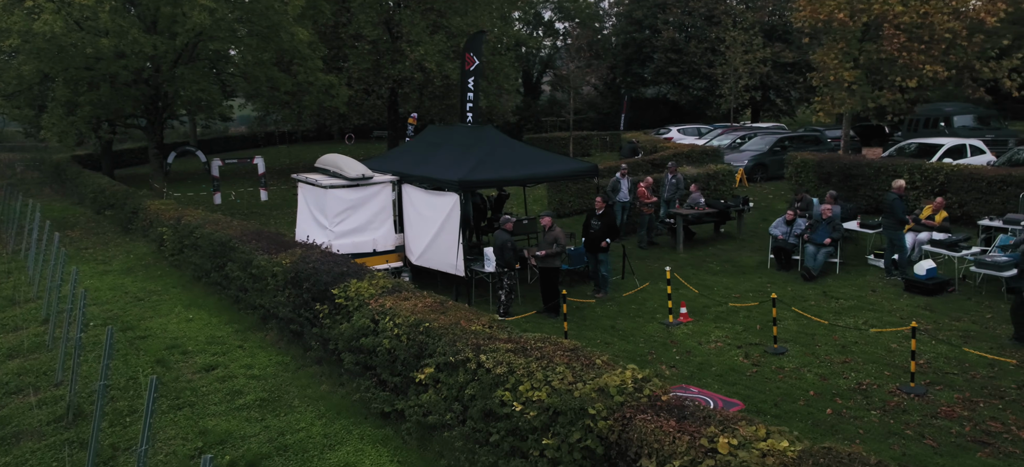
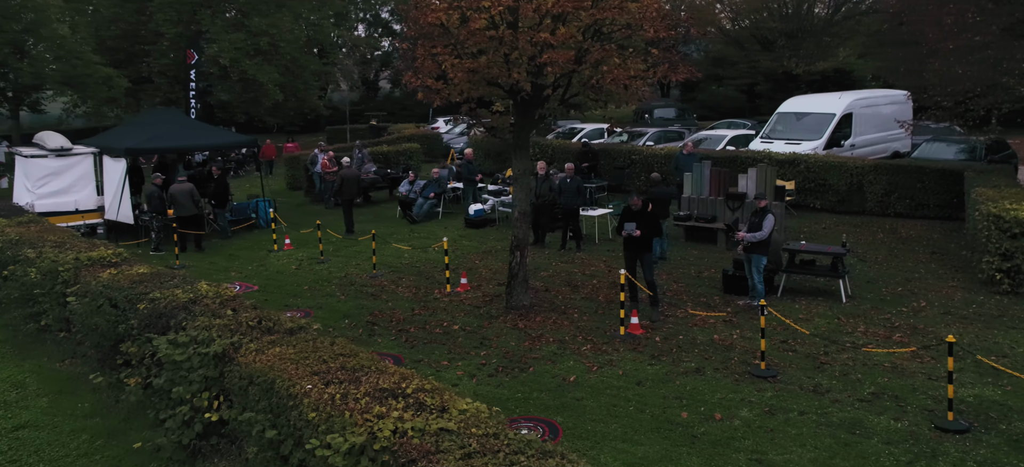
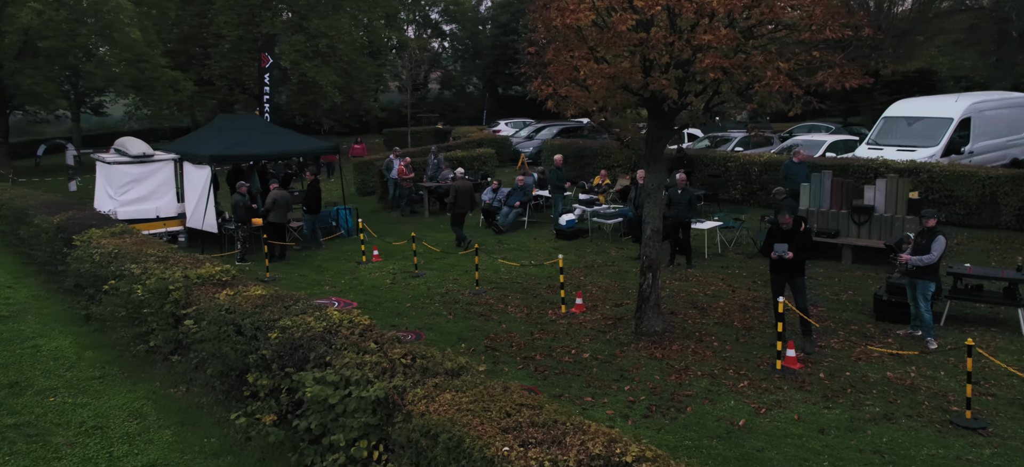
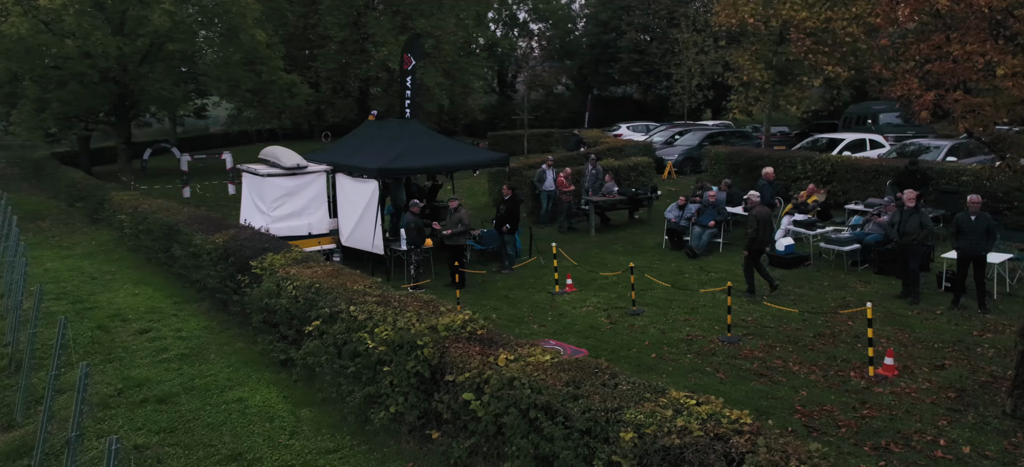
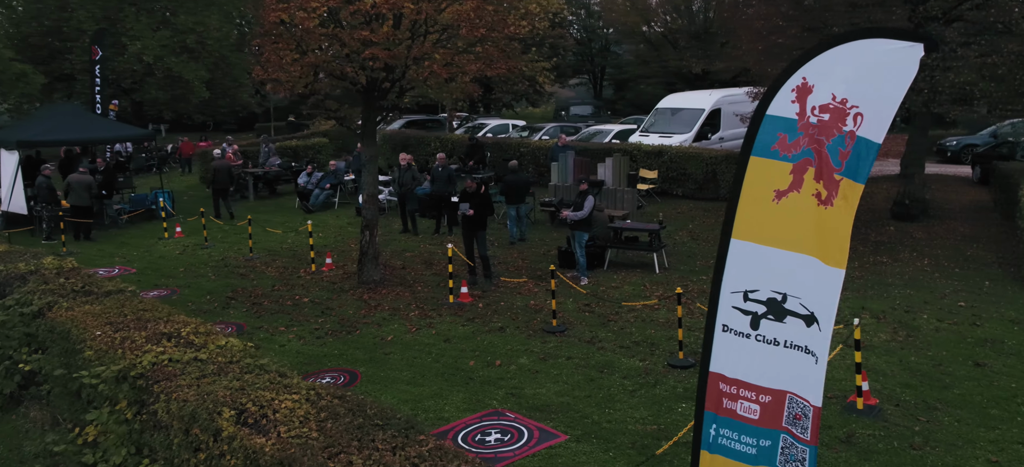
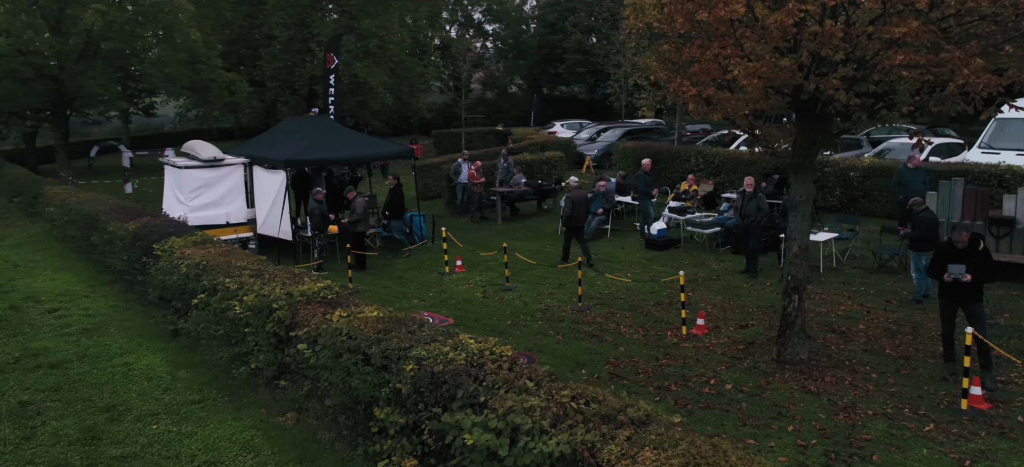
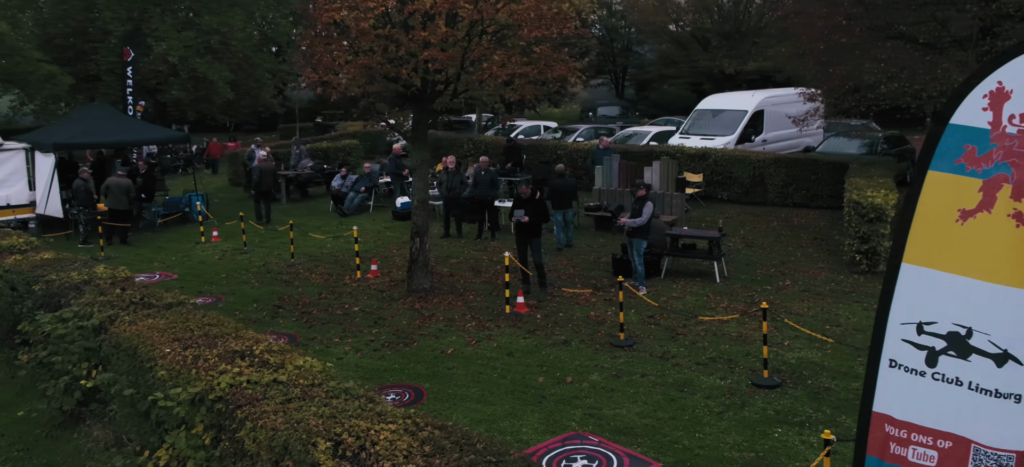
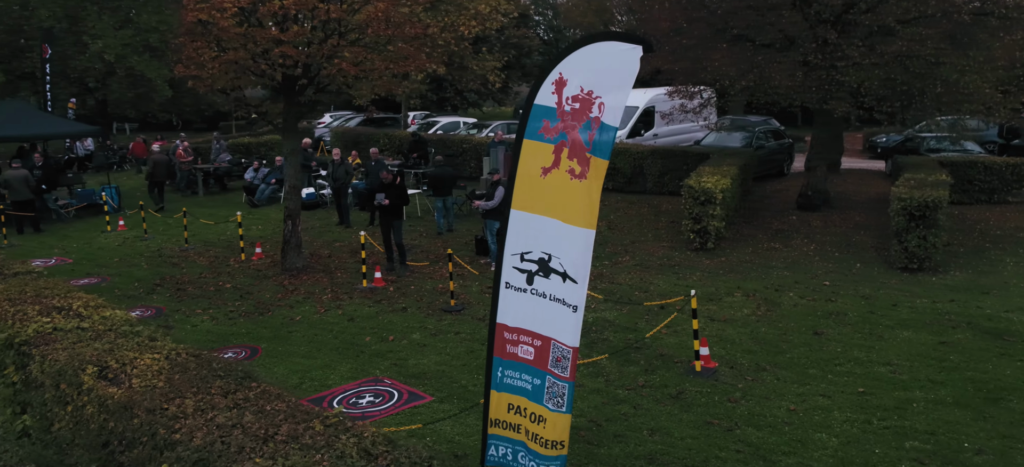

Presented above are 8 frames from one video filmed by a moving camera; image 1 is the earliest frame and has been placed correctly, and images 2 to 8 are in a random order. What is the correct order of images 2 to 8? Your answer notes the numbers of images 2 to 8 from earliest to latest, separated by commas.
4, 6, 3, 2, 7, 5, 8
